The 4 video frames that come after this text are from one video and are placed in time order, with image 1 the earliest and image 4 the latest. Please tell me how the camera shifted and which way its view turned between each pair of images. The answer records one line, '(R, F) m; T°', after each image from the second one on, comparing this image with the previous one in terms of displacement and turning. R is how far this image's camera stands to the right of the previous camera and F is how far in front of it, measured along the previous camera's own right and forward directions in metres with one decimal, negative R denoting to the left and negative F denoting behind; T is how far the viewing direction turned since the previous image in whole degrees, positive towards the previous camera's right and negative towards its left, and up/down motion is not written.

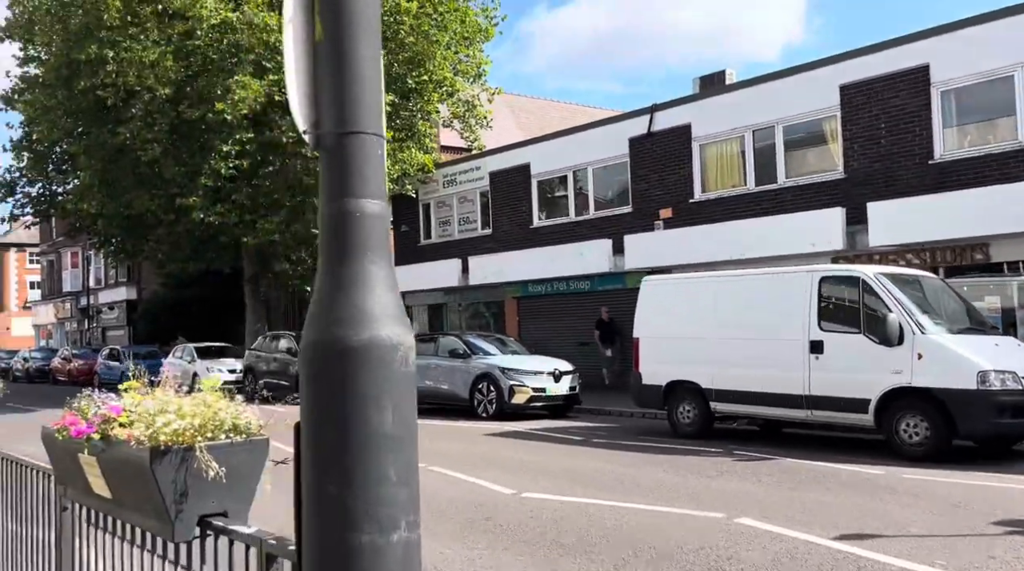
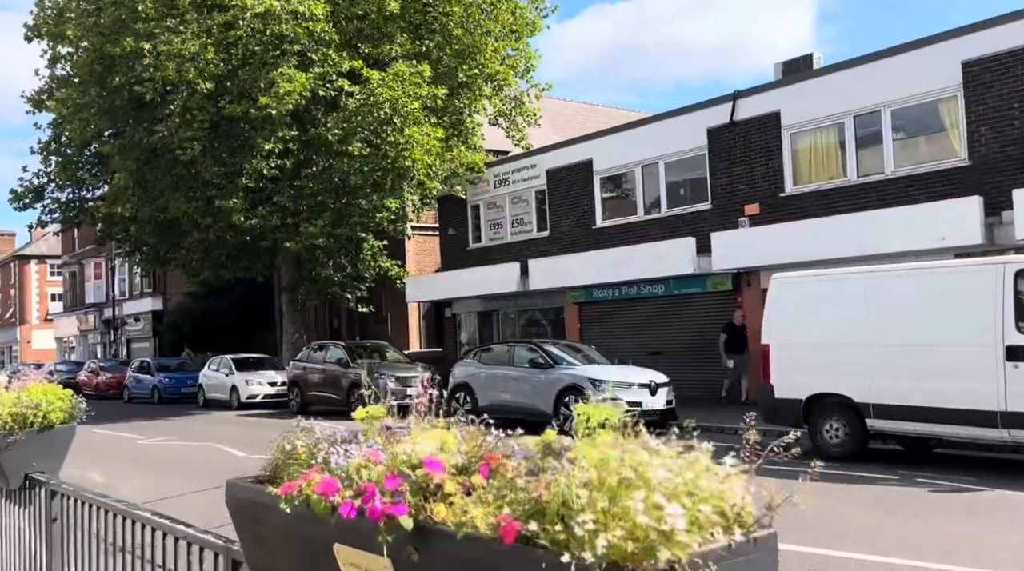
(-1.2, +1.5) m; -1°
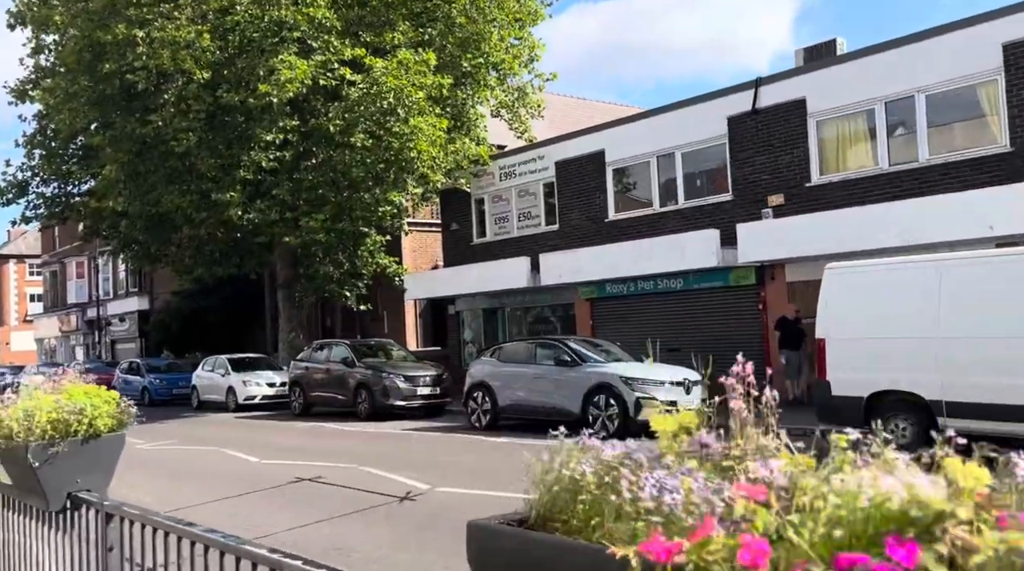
(-0.7, +0.7) m; +1°
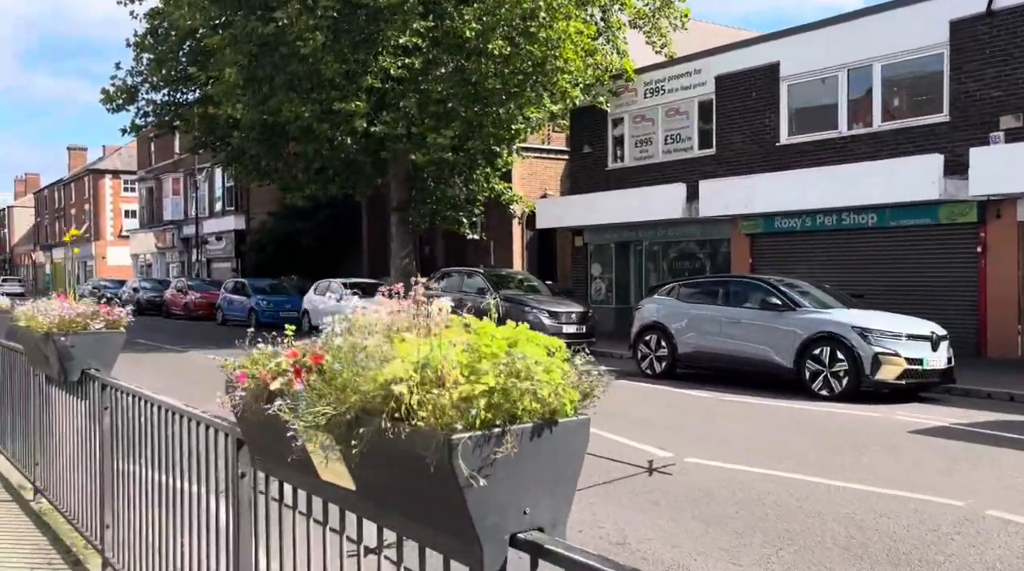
(-1.7, +1.9) m; -4°
